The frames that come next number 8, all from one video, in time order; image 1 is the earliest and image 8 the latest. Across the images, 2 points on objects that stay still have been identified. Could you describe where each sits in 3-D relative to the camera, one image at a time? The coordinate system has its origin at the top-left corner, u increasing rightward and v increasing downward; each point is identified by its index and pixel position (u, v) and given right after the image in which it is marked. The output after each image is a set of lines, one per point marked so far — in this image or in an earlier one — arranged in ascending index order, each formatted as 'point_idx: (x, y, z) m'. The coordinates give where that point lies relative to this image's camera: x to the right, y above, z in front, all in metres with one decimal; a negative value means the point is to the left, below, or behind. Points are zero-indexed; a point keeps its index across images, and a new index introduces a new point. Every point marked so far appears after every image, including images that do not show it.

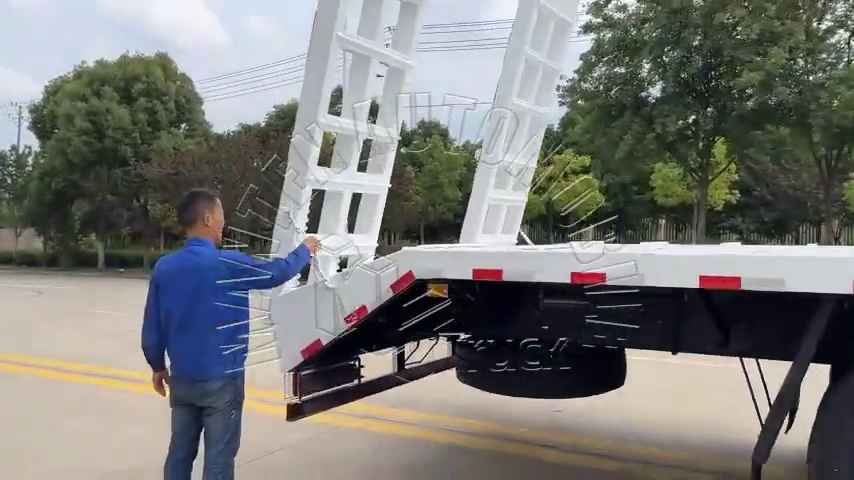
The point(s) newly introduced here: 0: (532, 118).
0: (+0.7, +0.8, +5.4) m
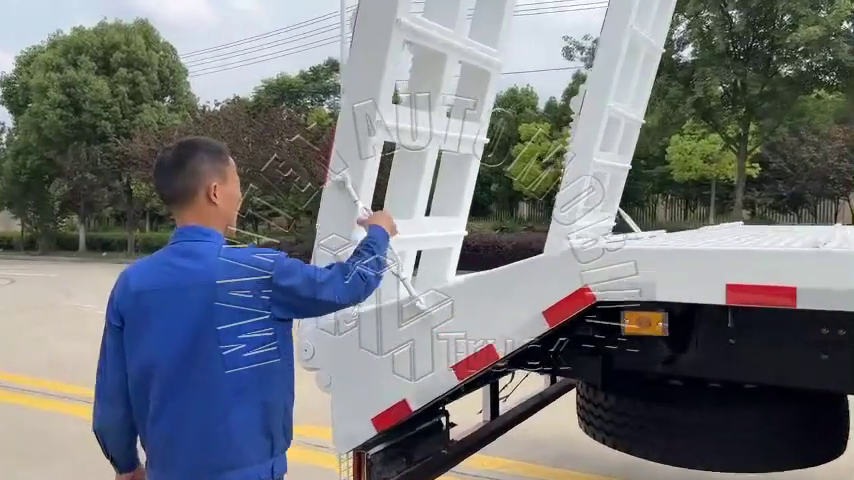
0: (+1.1, +0.9, +4.0) m
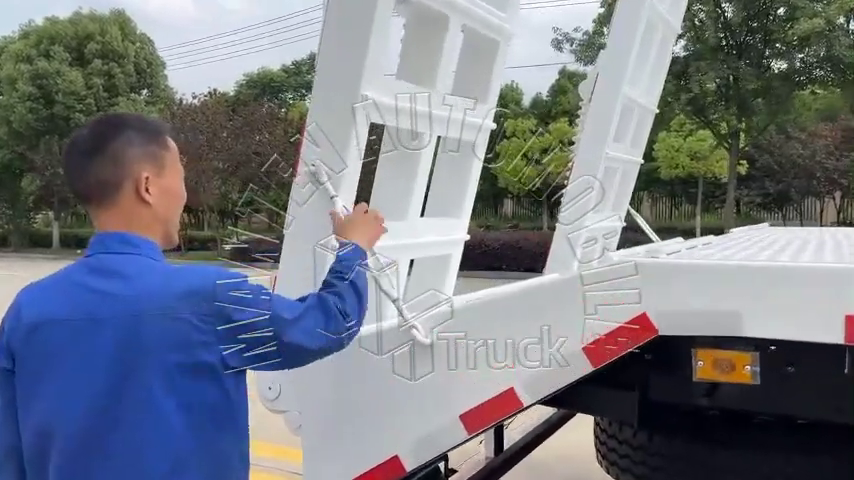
0: (+1.0, +0.9, +3.6) m
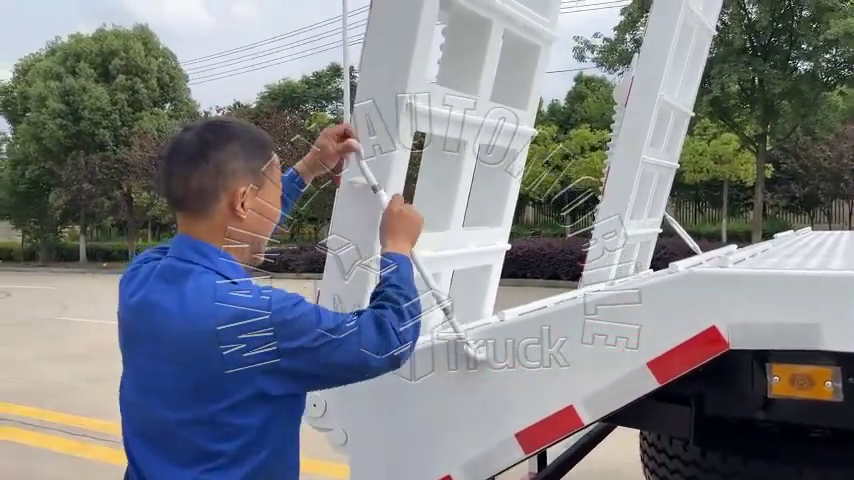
0: (+1.2, +0.9, +3.5) m
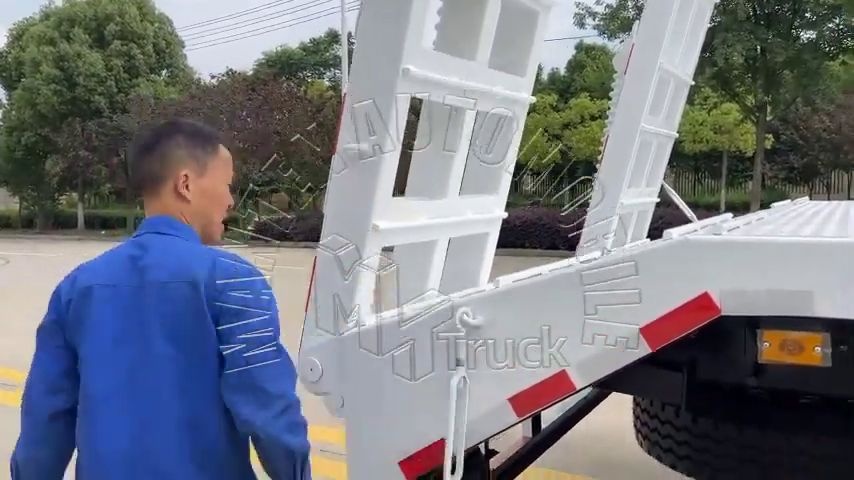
0: (+1.2, +1.0, +3.5) m
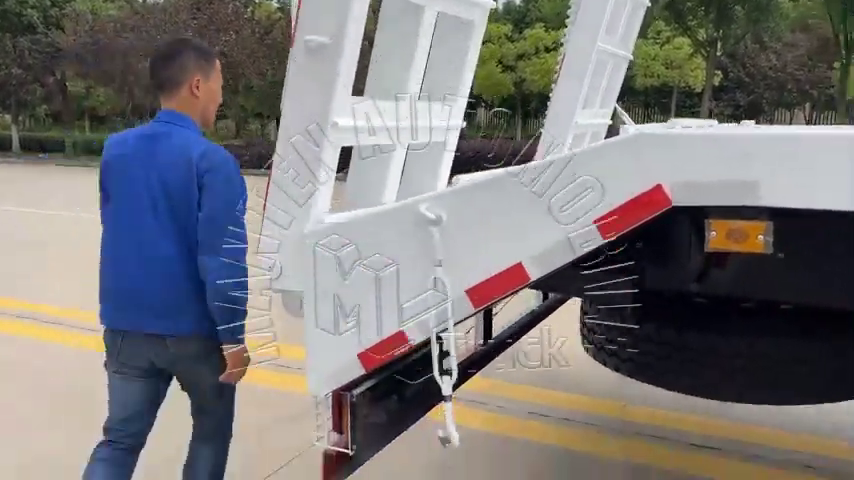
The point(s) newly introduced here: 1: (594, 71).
0: (+1.0, +1.3, +3.5) m
1: (+0.7, +0.7, +3.5) m
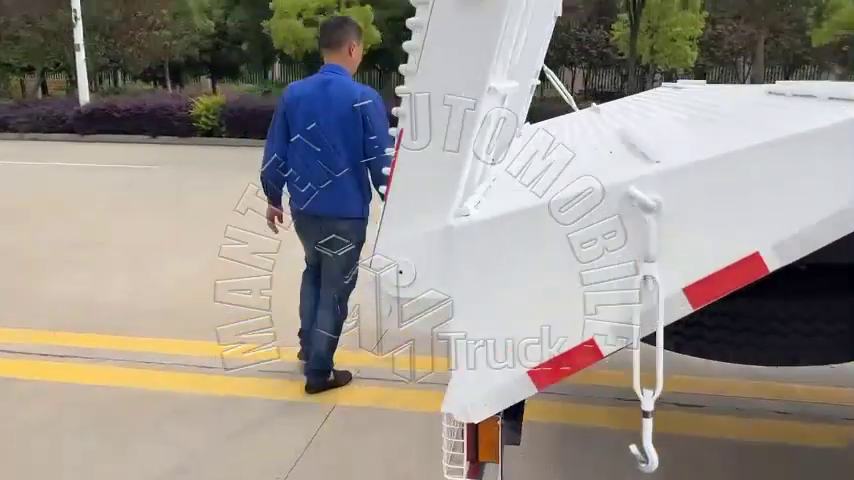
0: (+0.7, +1.5, +3.4) m
1: (+0.4, +0.9, +3.4) m
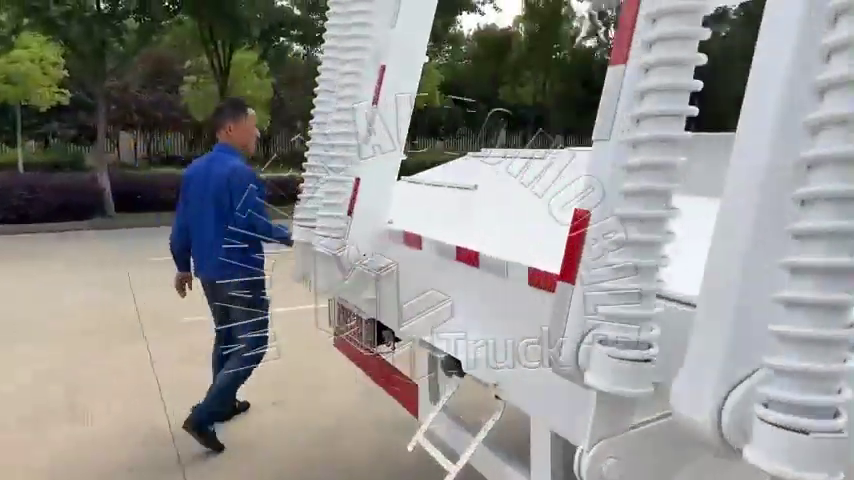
0: (+0.4, +1.1, +2.8) m
1: (+0.2, +0.5, +2.6) m
